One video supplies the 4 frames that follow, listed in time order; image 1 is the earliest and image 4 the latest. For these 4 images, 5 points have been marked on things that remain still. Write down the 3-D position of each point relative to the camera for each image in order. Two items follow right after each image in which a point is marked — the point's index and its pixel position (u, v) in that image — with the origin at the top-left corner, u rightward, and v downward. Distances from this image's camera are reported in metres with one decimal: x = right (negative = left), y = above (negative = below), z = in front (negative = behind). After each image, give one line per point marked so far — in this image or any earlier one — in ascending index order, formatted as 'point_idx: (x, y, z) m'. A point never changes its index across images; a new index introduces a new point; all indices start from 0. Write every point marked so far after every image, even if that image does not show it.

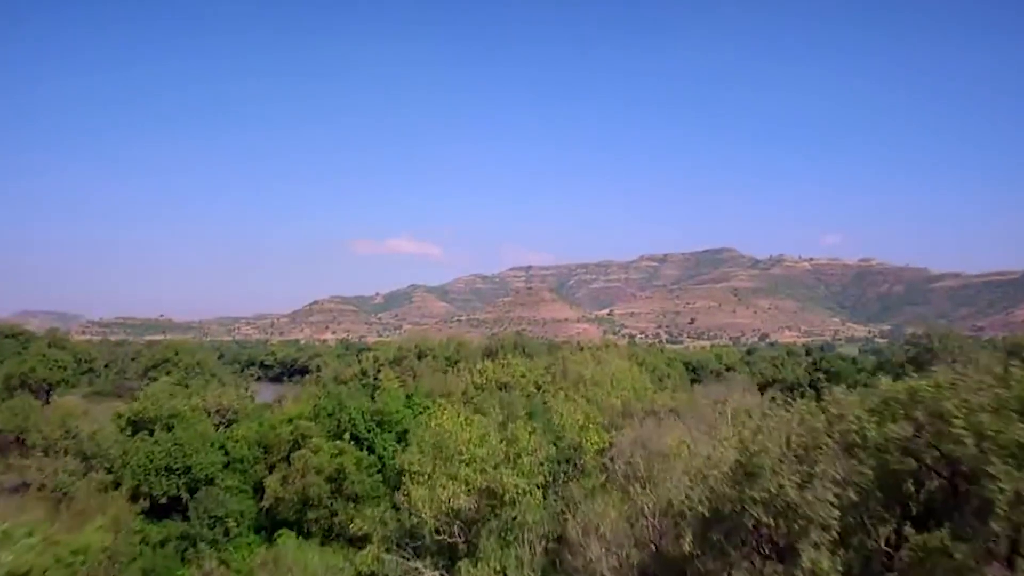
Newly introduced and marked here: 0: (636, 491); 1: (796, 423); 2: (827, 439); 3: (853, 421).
0: (+3.1, -5.1, +18.8) m
1: (+6.1, -2.9, +15.8) m
2: (+6.2, -3.0, +14.4) m
3: (+6.7, -2.6, +14.5) m
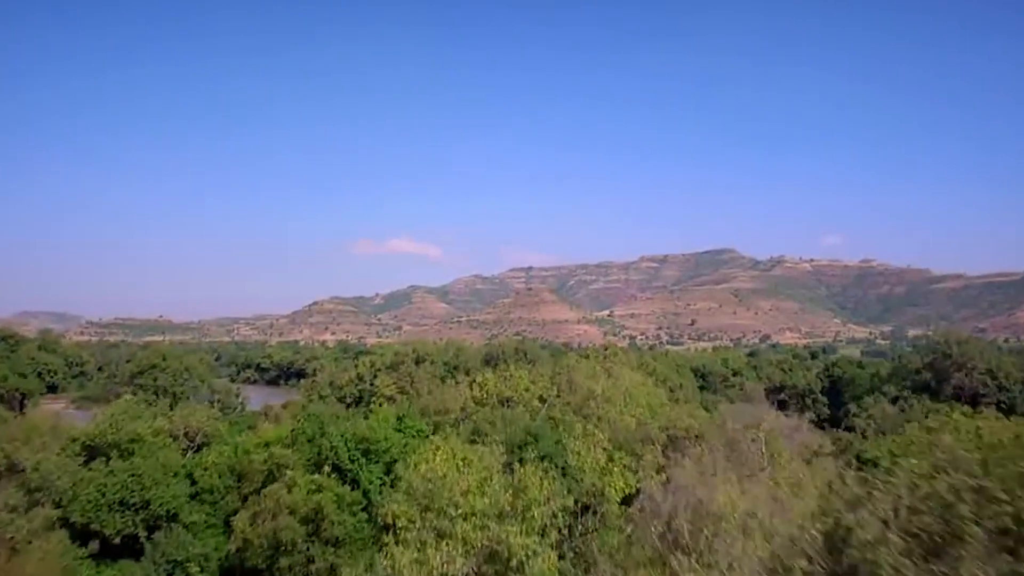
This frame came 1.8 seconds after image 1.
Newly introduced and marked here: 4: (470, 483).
0: (+3.3, -5.5, +14.8) m
1: (+6.2, -3.2, +11.7) m
2: (+6.4, -3.3, +10.4) m
3: (+6.9, -2.9, +10.4) m
4: (-1.1, -5.1, +19.4) m
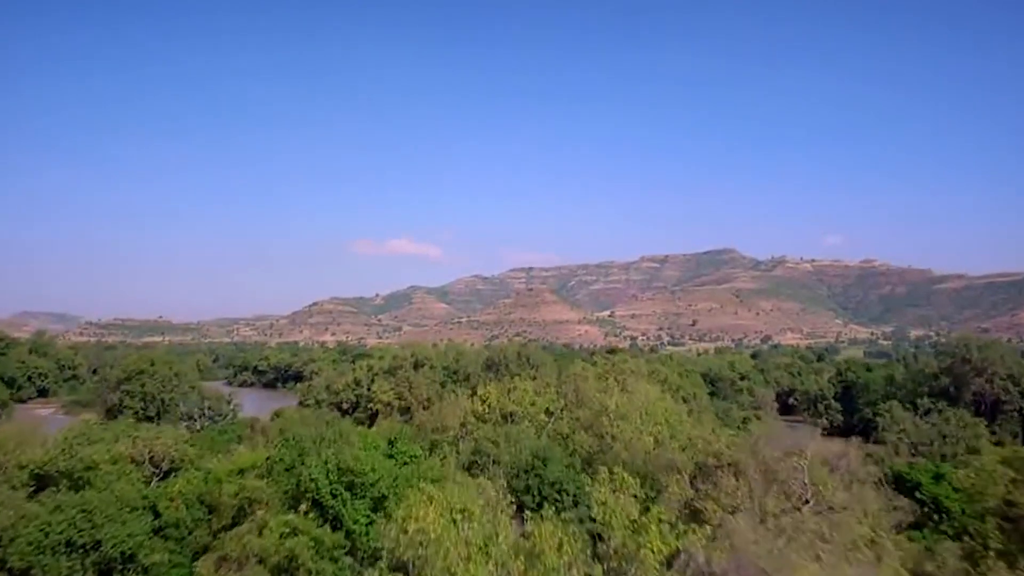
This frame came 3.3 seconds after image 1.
0: (+3.6, -5.7, +11.0) m
1: (+6.5, -3.5, +8.0) m
2: (+6.6, -3.6, +6.6) m
3: (+7.1, -3.2, +6.7) m
4: (-0.9, -5.4, +15.7) m
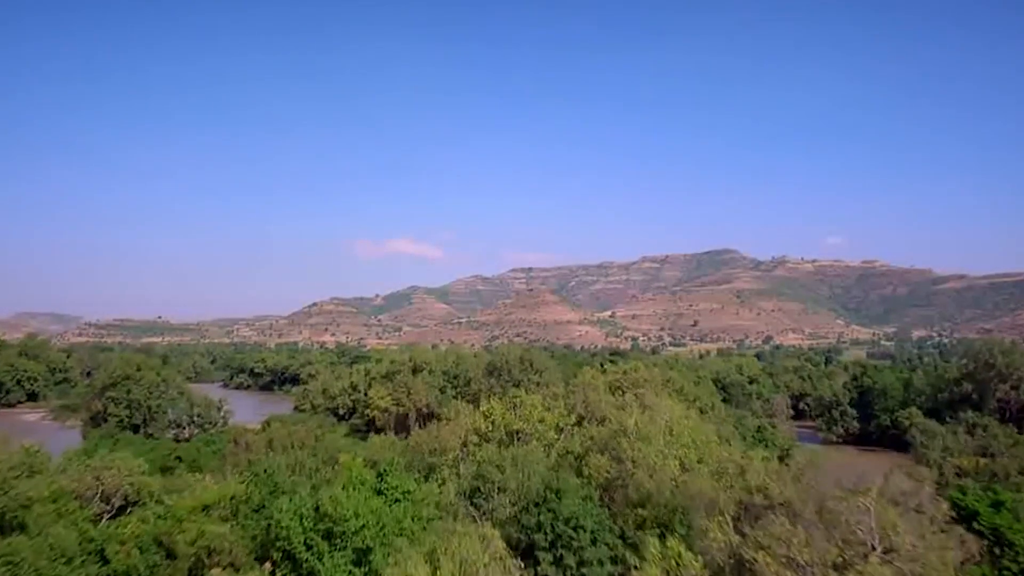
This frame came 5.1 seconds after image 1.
0: (+3.9, -5.9, +6.8) m
1: (+6.8, -3.7, +3.8) m
2: (+6.9, -3.8, +2.4) m
3: (+7.4, -3.4, +2.5) m
4: (-0.5, -5.6, +11.5) m
